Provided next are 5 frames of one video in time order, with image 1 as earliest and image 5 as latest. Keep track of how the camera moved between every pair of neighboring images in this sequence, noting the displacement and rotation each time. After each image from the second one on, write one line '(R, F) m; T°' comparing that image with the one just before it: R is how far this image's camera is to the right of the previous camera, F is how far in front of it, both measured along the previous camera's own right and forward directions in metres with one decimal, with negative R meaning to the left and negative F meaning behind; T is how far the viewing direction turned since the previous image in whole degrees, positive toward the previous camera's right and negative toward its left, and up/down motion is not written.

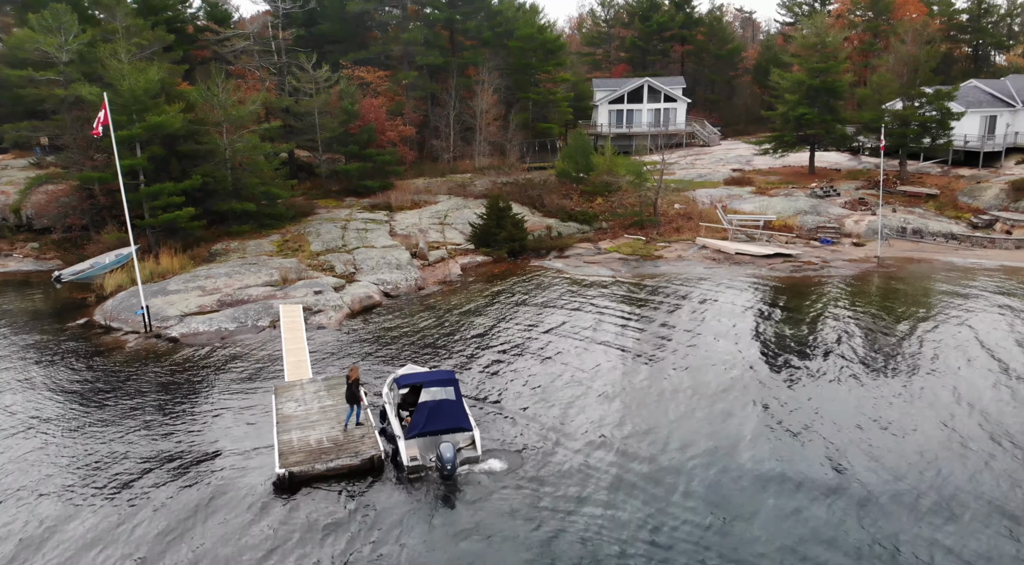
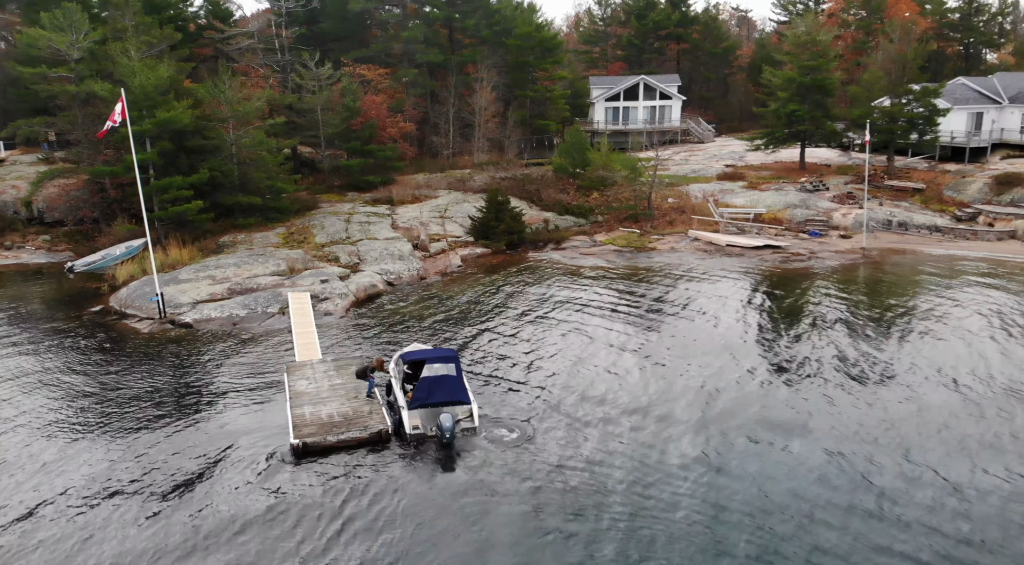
(0.0, -1.1) m; 0°
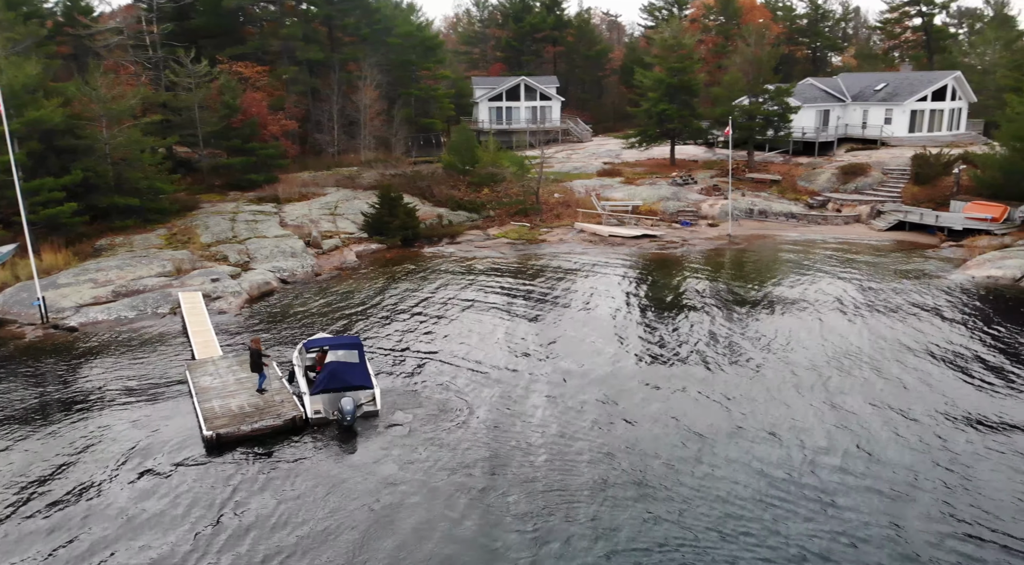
(-0.5, -1.0) m; +9°
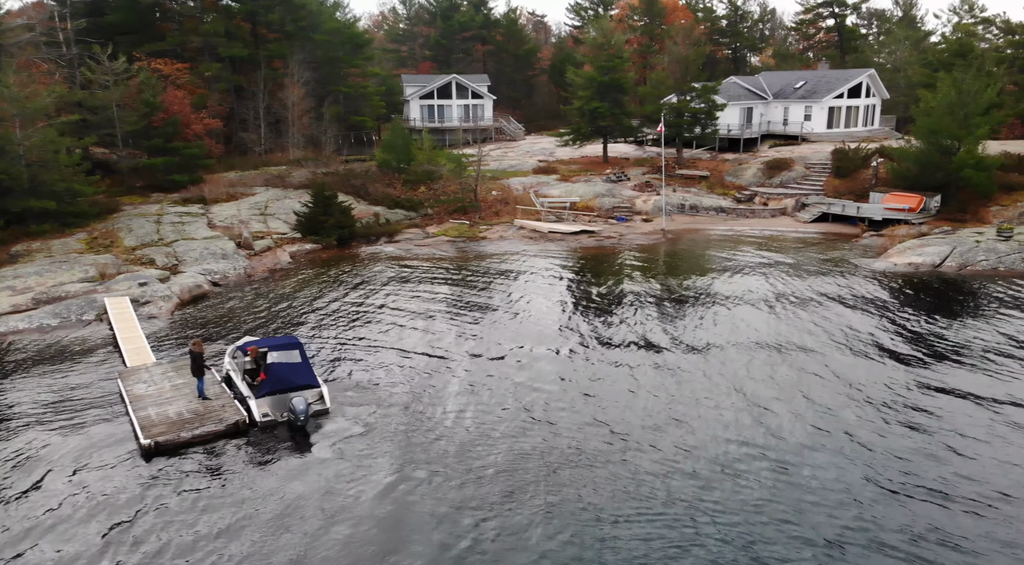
(-0.4, 0.0) m; +5°
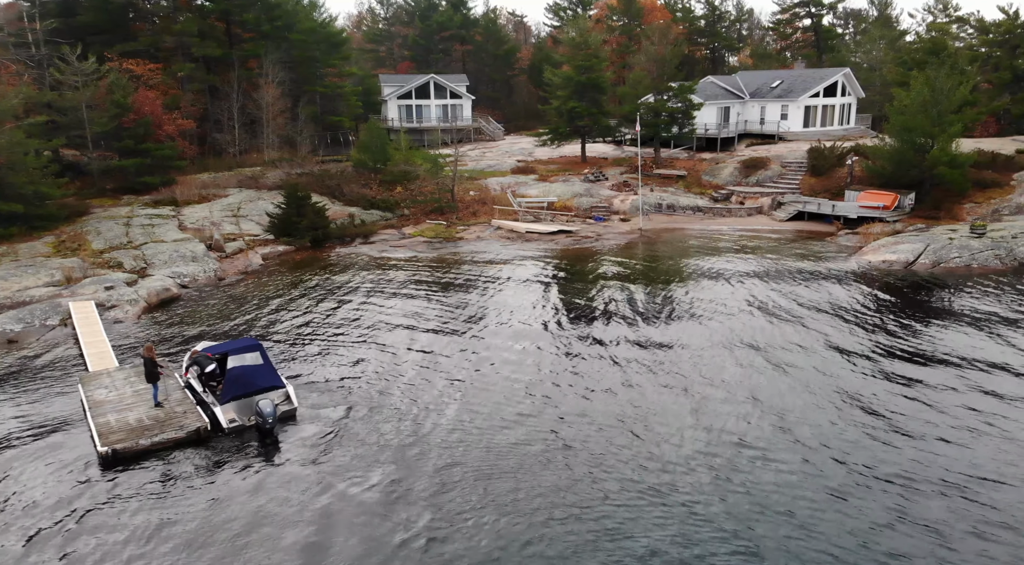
(+0.2, +0.2) m; +1°
